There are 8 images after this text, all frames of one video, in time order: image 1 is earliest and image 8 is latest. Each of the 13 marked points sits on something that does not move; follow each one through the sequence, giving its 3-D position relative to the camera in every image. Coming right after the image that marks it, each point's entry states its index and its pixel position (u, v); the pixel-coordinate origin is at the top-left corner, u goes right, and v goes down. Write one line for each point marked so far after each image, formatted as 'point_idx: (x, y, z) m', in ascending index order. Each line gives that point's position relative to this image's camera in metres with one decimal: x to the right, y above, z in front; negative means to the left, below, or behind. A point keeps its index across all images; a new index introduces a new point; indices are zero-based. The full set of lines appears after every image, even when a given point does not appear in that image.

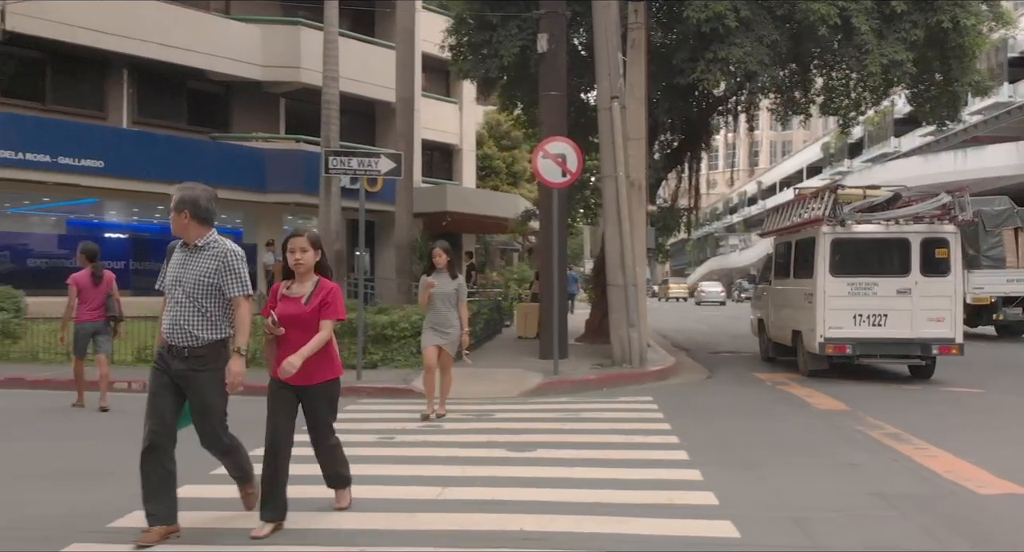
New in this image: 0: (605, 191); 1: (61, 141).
0: (+1.4, +1.3, +13.5) m
1: (-9.0, +2.7, +18.3) m
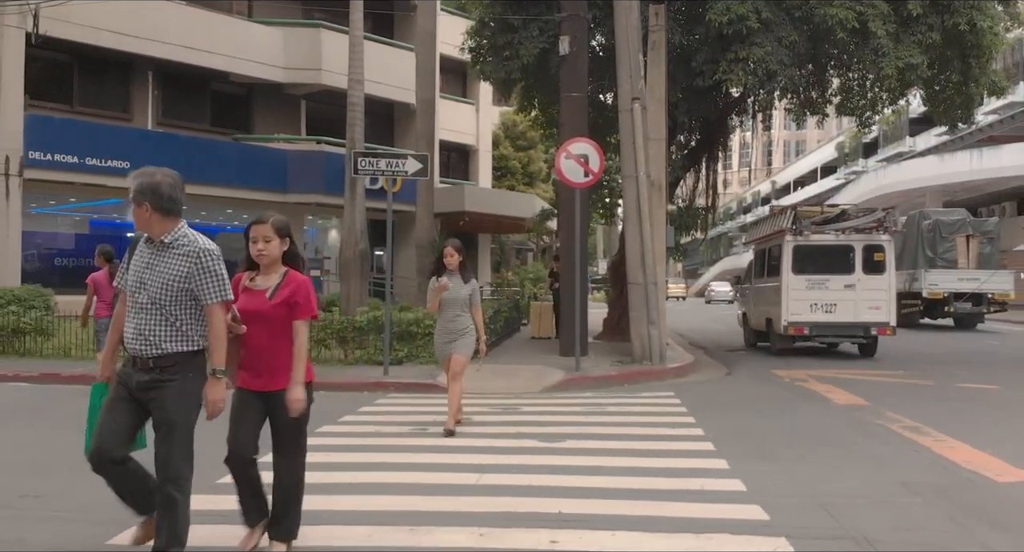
0: (+1.7, +1.3, +13.8) m
1: (-8.7, +2.7, +18.7) m
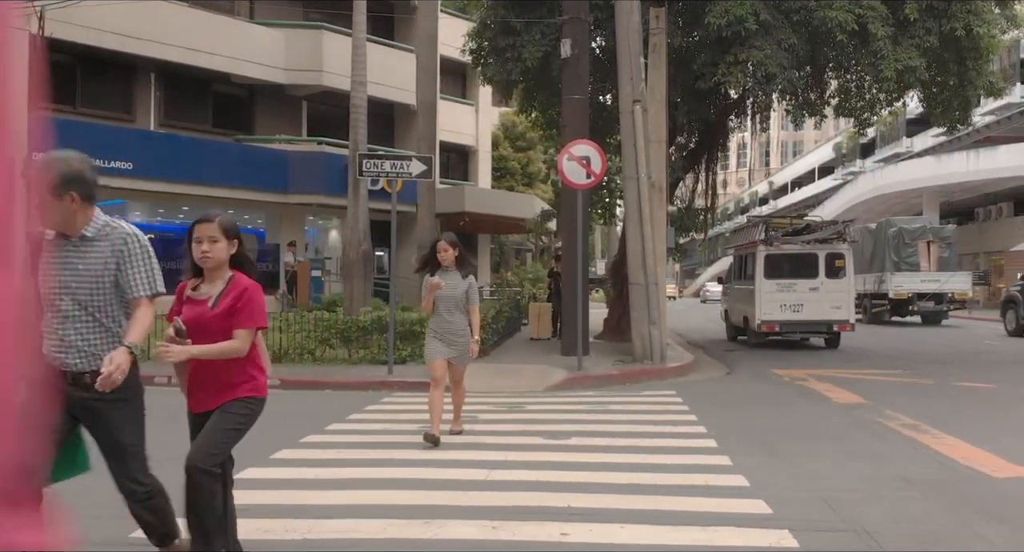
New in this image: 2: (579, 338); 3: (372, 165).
0: (+1.8, +1.3, +13.9) m
1: (-8.6, +2.7, +18.8) m
2: (+1.0, -0.9, +13.5) m
3: (-1.9, +1.5, +12.8) m
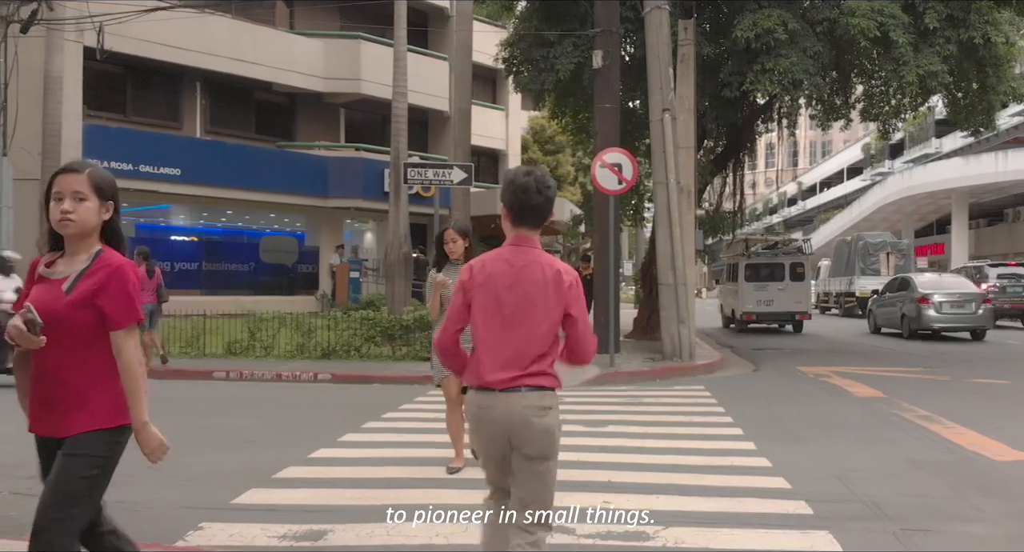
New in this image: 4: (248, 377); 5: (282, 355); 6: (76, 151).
0: (+2.3, +1.3, +14.5) m
1: (-7.9, +2.7, +19.7) m
2: (+1.5, -0.9, +14.1) m
3: (-1.4, +1.5, +13.5) m
4: (-3.6, -1.4, +12.7) m
5: (-3.5, -1.2, +14.1) m
6: (-8.9, +2.6, +18.7) m
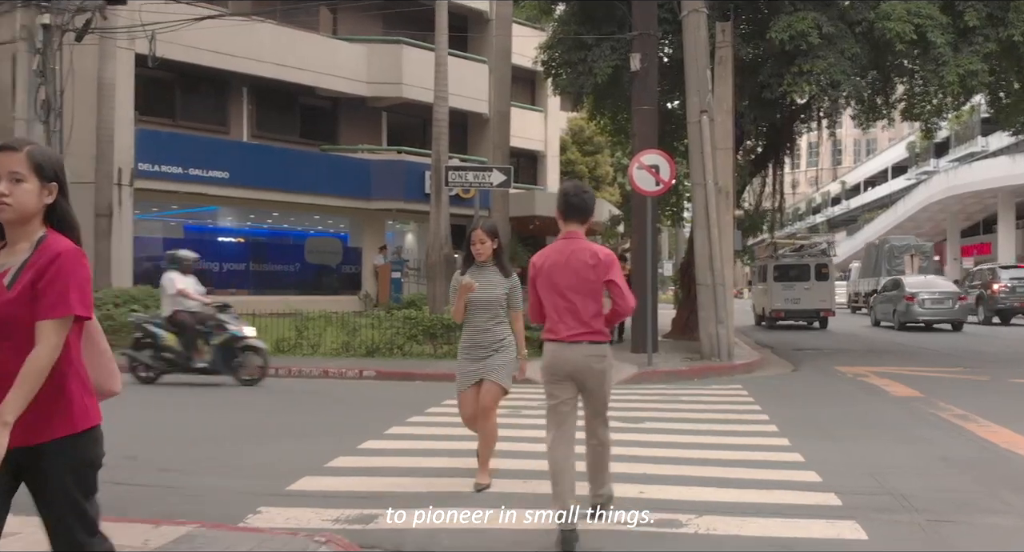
0: (+2.9, +1.3, +14.7) m
1: (-7.1, +2.7, +20.3) m
2: (+2.1, -0.9, +14.3) m
3: (-0.8, +1.5, +13.8) m
4: (-3.1, -1.4, +13.1) m
5: (-2.9, -1.2, +14.5) m
6: (-8.0, +2.5, +19.3) m
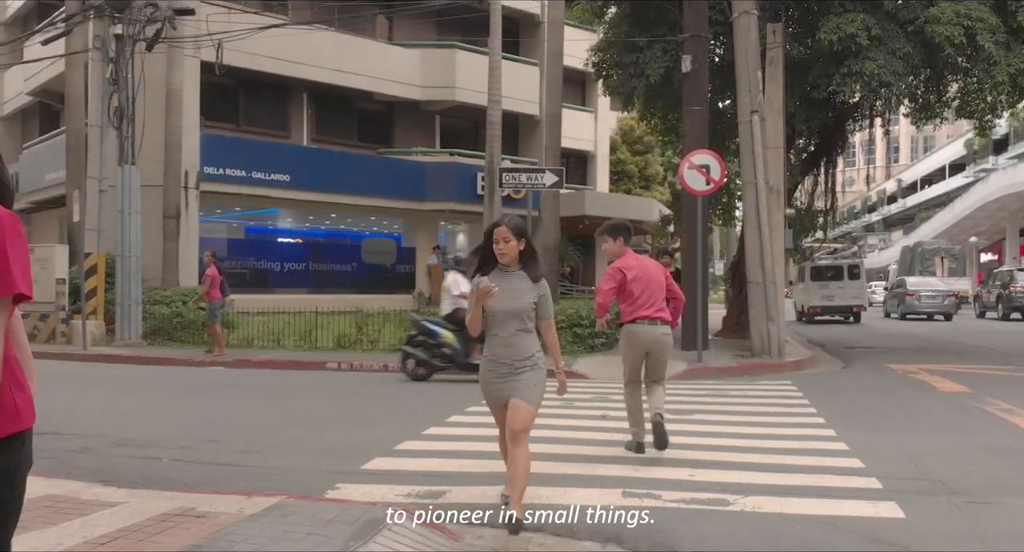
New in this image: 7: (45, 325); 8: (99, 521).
0: (+3.8, +1.3, +14.9) m
1: (-5.9, +2.7, +21.0) m
2: (+3.0, -0.9, +14.5) m
3: (0.0, +1.5, +14.2) m
4: (-2.3, -1.4, +13.6) m
5: (-2.1, -1.2, +15.1) m
6: (-6.9, +2.6, +20.1) m
7: (-9.3, -1.0, +18.3) m
8: (-2.0, -1.2, +4.5) m
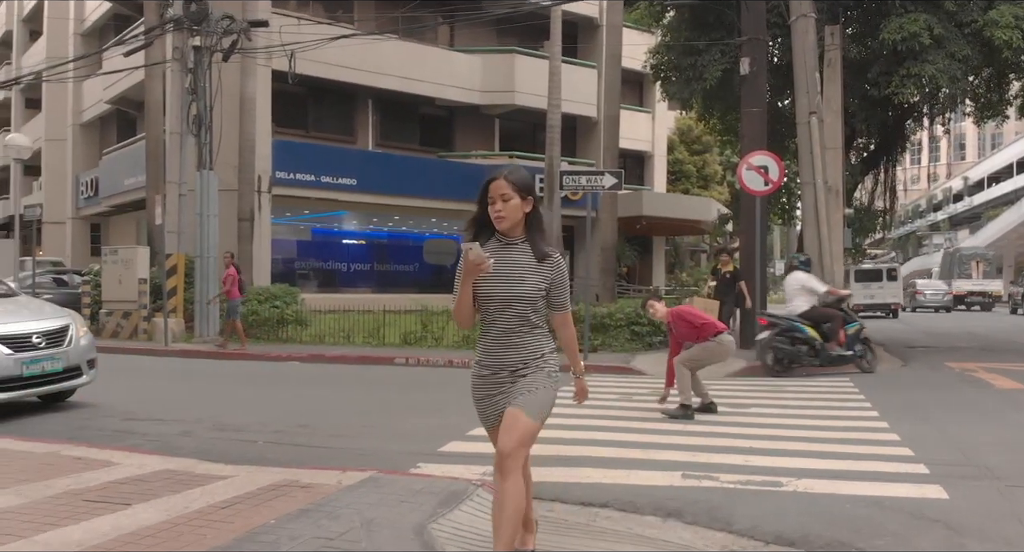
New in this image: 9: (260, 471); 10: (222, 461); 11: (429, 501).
0: (+4.8, +1.3, +15.1) m
1: (-4.5, +2.7, +21.8) m
2: (+4.0, -0.9, +14.8) m
3: (+1.0, +1.5, +14.7) m
4: (-1.4, -1.4, +14.2) m
5: (-1.0, -1.2, +15.6) m
6: (-5.6, +2.6, +21.0) m
7: (-8.1, -1.0, +19.3) m
8: (-1.6, -1.2, +5.0) m
9: (-1.6, -1.2, +5.7) m
10: (-2.0, -1.3, +6.4) m
11: (-0.4, -1.2, +4.8) m
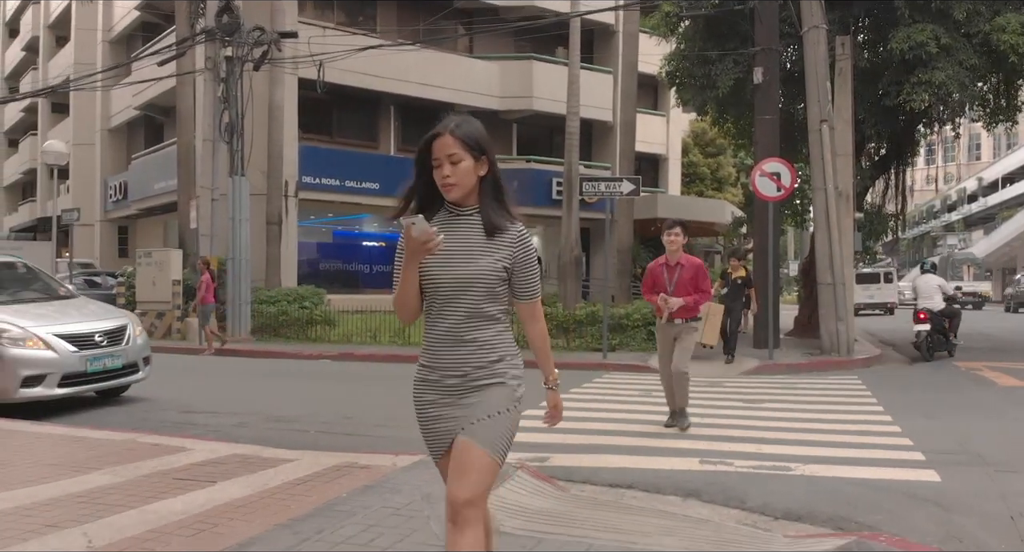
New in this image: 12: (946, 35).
0: (+5.2, +1.3, +15.6) m
1: (-4.1, +2.7, +22.5) m
2: (+4.3, -0.9, +15.4) m
3: (+1.3, +1.5, +15.3) m
4: (-1.0, -1.4, +14.8) m
5: (-0.6, -1.2, +16.3) m
6: (-5.1, +2.5, +21.7) m
7: (-7.7, -1.0, +20.1) m
8: (-1.4, -1.2, +5.7) m
9: (-1.3, -1.2, +6.3) m
10: (-1.8, -1.3, +7.0) m
11: (-0.2, -1.2, +5.4) m
12: (+7.3, +4.1, +15.6) m
